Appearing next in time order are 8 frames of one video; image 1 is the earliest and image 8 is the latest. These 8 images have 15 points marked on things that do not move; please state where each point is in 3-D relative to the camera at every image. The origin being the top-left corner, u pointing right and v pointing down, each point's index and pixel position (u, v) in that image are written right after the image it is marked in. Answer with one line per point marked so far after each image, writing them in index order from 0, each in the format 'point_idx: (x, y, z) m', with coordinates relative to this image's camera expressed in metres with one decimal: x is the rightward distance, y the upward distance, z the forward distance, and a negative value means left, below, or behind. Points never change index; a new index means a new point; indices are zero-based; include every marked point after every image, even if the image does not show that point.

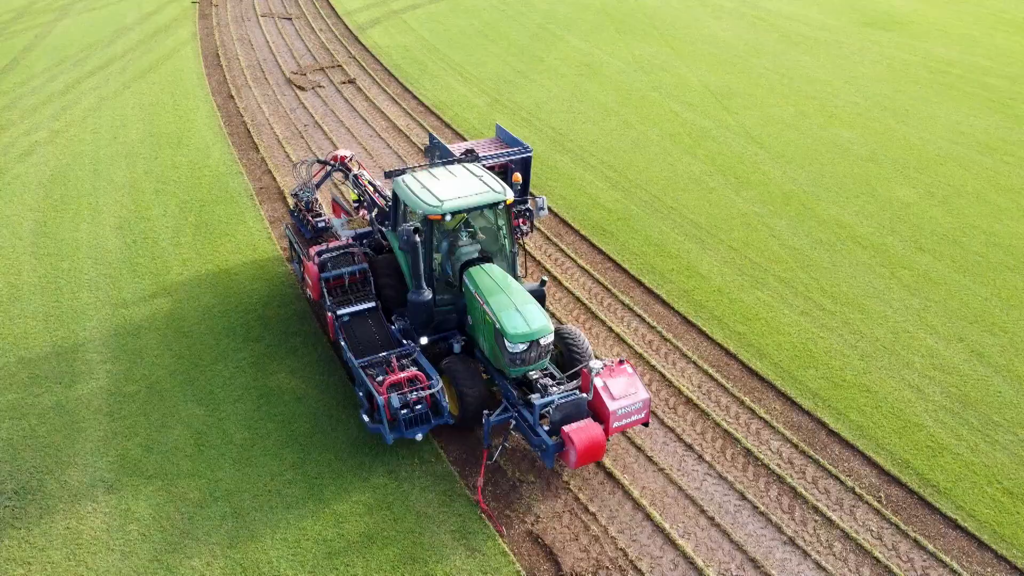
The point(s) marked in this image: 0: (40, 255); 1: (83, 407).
0: (-8.5, +0.6, +12.8) m
1: (-5.8, -1.6, +9.6) m
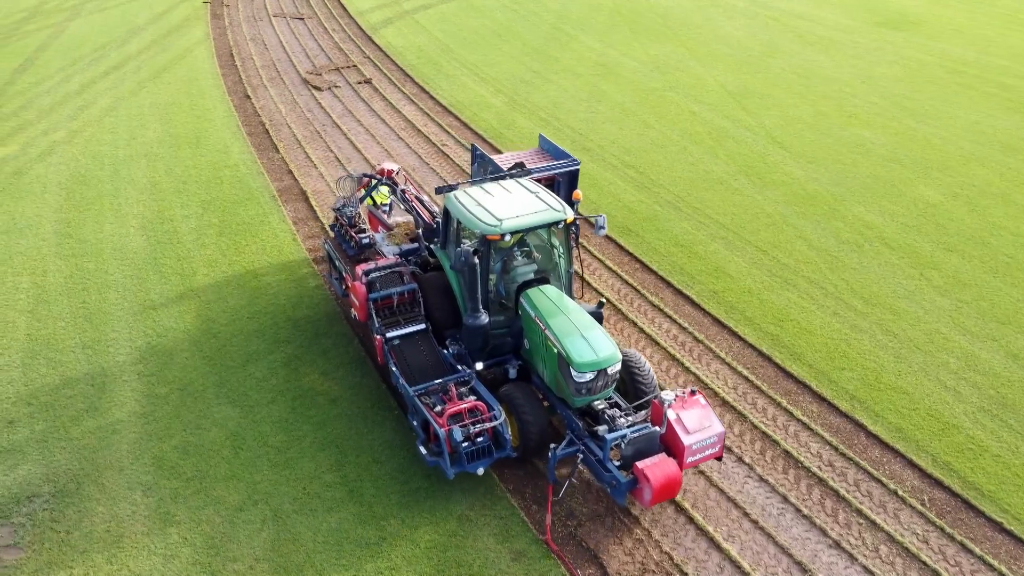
0: (-8.0, +0.6, +12.8) m
1: (-5.3, -1.6, +9.5) m
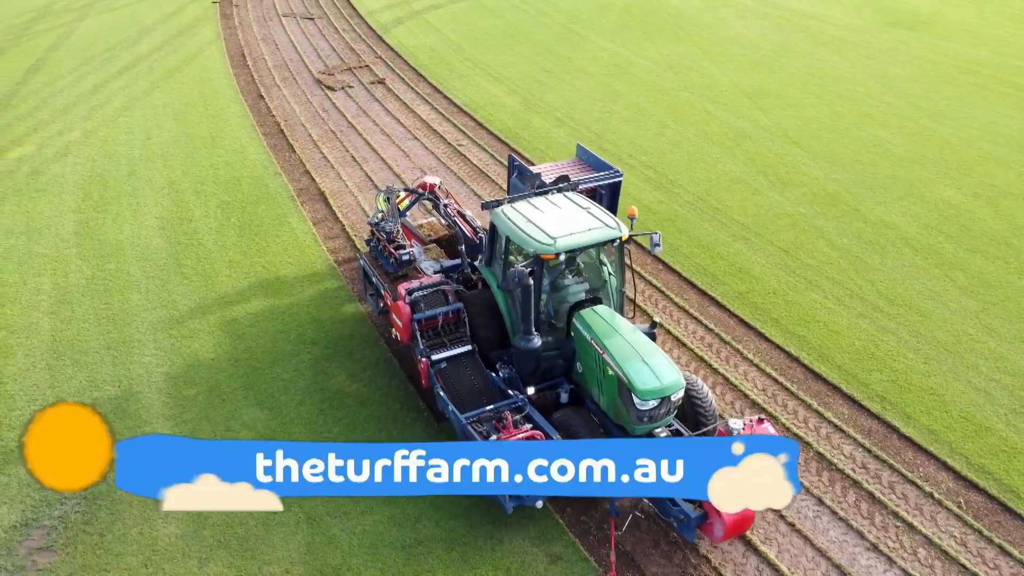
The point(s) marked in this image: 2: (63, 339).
0: (-7.6, +0.6, +12.7) m
1: (-4.9, -1.6, +9.5) m
2: (-6.8, -0.8, +10.8) m
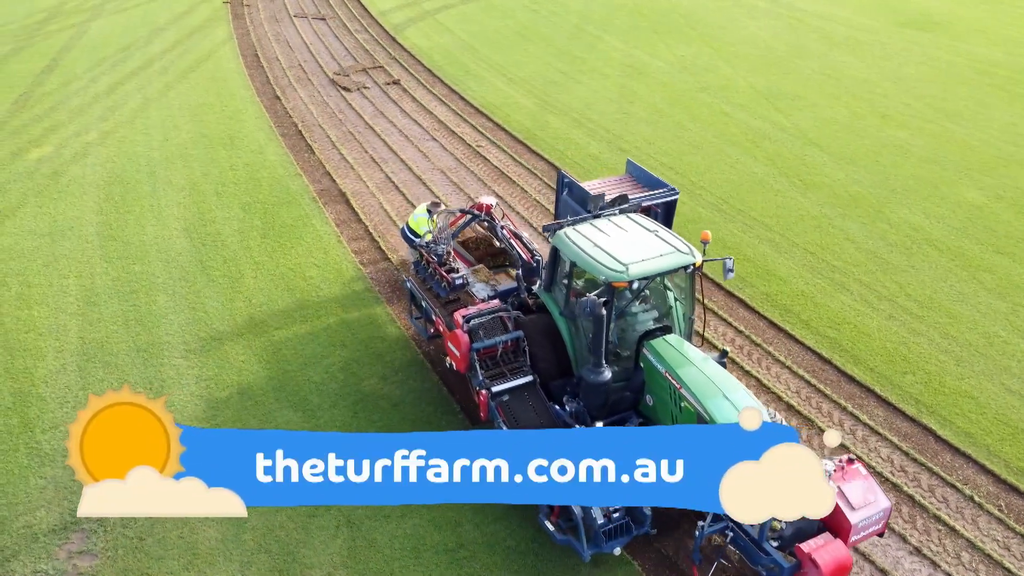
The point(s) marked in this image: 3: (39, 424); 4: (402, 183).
0: (-7.2, +0.6, +12.7) m
1: (-4.4, -1.7, +9.5) m
2: (-6.3, -0.8, +10.7) m
3: (-6.2, -1.8, +9.3) m
4: (-2.4, +2.3, +15.4) m
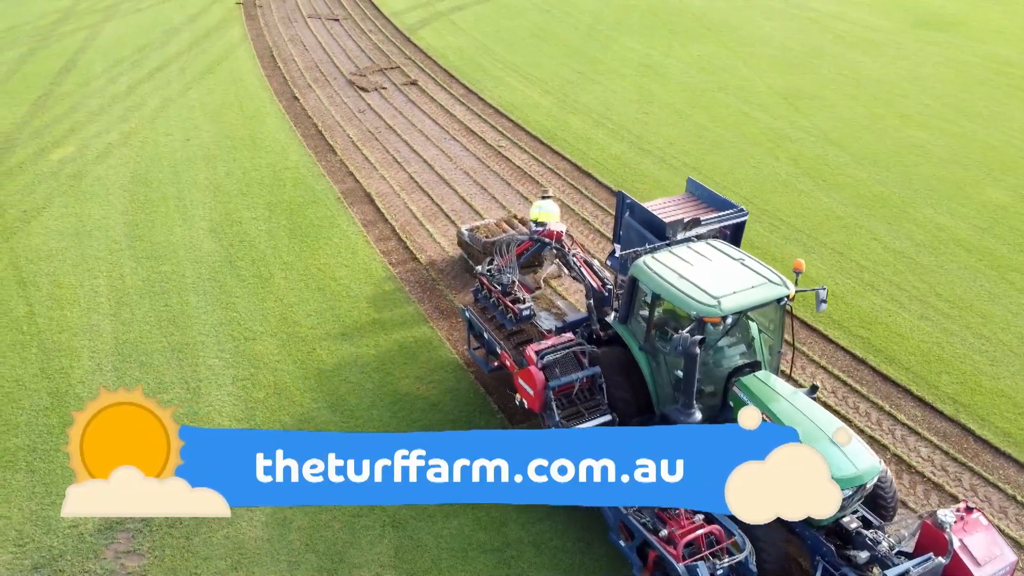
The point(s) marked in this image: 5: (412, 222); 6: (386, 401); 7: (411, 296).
0: (-6.7, +0.5, +12.7) m
1: (-3.9, -1.7, +9.5) m
2: (-5.8, -0.8, +10.8) m
3: (-5.6, -1.8, +9.3) m
4: (-1.9, +2.3, +15.4) m
5: (-2.0, +1.3, +14.0) m
6: (-1.7, -1.5, +9.7) m
7: (-1.7, -0.1, +11.8) m
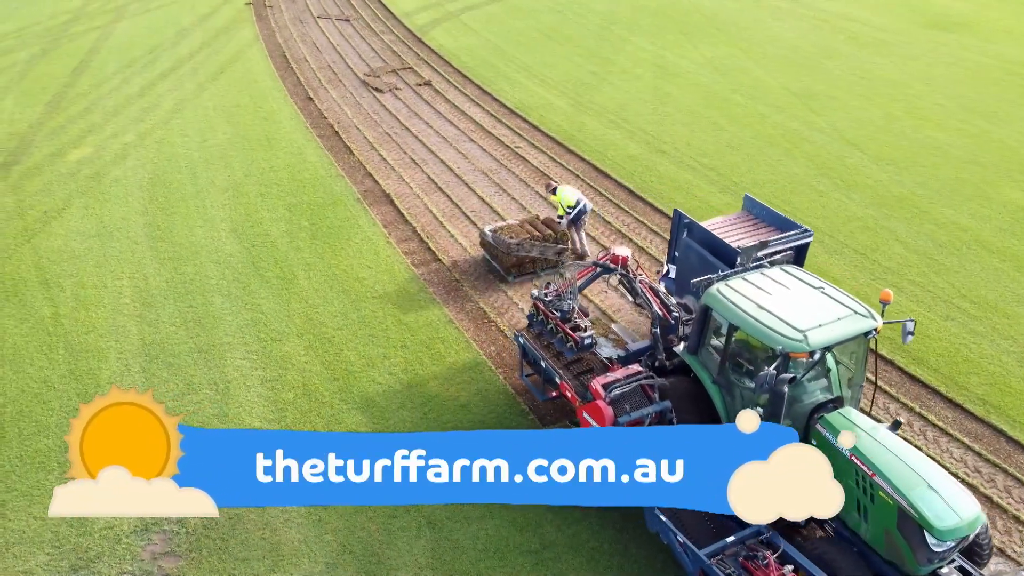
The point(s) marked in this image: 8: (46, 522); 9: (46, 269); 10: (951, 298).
0: (-6.3, +0.5, +12.7) m
1: (-3.5, -1.7, +9.5) m
2: (-5.4, -0.8, +10.8) m
3: (-5.2, -1.8, +9.3) m
4: (-1.5, +2.2, +15.4) m
5: (-1.6, +1.3, +14.0) m
6: (-1.3, -1.5, +9.7) m
7: (-1.3, -0.1, +11.8) m
8: (-5.3, -2.6, +8.1) m
9: (-8.1, +0.3, +12.4) m
10: (+7.1, -0.2, +11.6) m
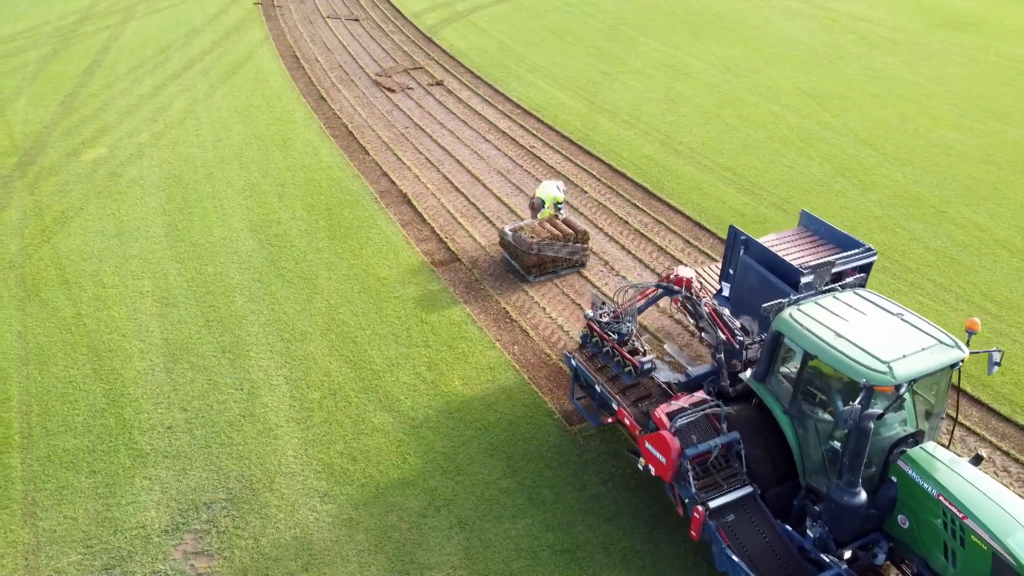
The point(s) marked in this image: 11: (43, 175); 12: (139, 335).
0: (-5.9, +0.5, +12.7) m
1: (-3.2, -1.7, +9.5) m
2: (-5.1, -0.8, +10.8) m
3: (-4.9, -1.8, +9.3) m
4: (-1.1, +2.2, +15.4) m
5: (-1.2, +1.3, +14.0) m
6: (-1.0, -1.5, +9.7) m
7: (-0.9, -0.1, +11.8) m
8: (-4.9, -2.6, +8.1) m
9: (-7.8, +0.3, +12.4) m
10: (+7.5, -0.2, +11.6) m
11: (-10.2, +2.5, +15.6) m
12: (-5.7, -0.7, +10.9) m
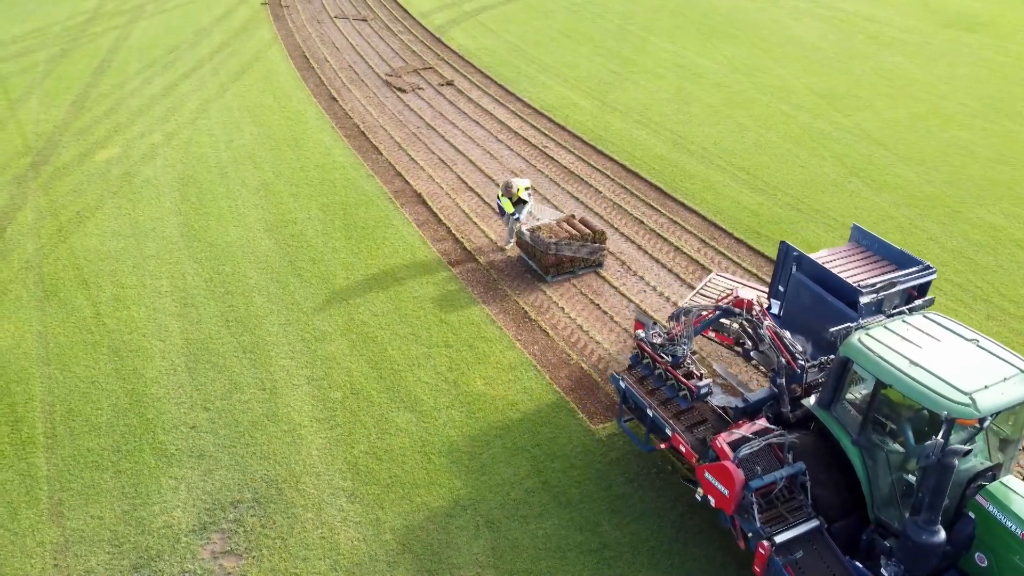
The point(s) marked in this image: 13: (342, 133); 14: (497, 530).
0: (-5.6, +0.5, +12.7) m
1: (-2.9, -1.7, +9.5) m
2: (-4.8, -0.8, +10.8) m
3: (-4.6, -1.8, +9.3) m
4: (-0.8, +2.2, +15.4) m
5: (-0.9, +1.3, +14.0) m
6: (-0.7, -1.5, +9.7) m
7: (-0.6, -0.1, +11.8) m
8: (-4.6, -2.6, +8.1) m
9: (-7.5, +0.3, +12.4) m
10: (+7.8, -0.2, +11.6) m
11: (-9.9, +2.5, +15.6) m
12: (-5.4, -0.7, +10.9) m
13: (-4.2, +3.8, +17.7) m
14: (-0.2, -2.7, +8.0) m
